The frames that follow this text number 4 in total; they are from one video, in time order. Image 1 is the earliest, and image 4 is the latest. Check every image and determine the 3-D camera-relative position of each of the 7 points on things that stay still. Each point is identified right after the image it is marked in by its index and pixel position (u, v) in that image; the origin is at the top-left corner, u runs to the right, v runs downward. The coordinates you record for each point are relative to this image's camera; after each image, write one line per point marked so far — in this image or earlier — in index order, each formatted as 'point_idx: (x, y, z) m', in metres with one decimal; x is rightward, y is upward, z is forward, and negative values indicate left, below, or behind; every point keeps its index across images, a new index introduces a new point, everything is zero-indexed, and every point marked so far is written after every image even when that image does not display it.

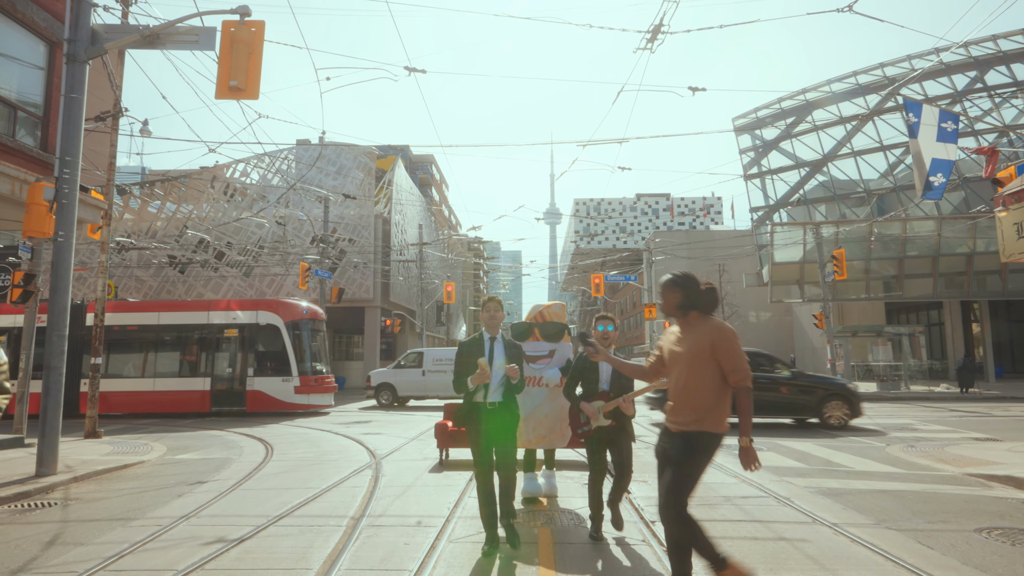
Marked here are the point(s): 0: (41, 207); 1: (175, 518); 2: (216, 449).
0: (-6.2, +1.1, +9.0) m
1: (-3.1, -2.1, +6.4) m
2: (-5.0, -2.7, +11.6) m
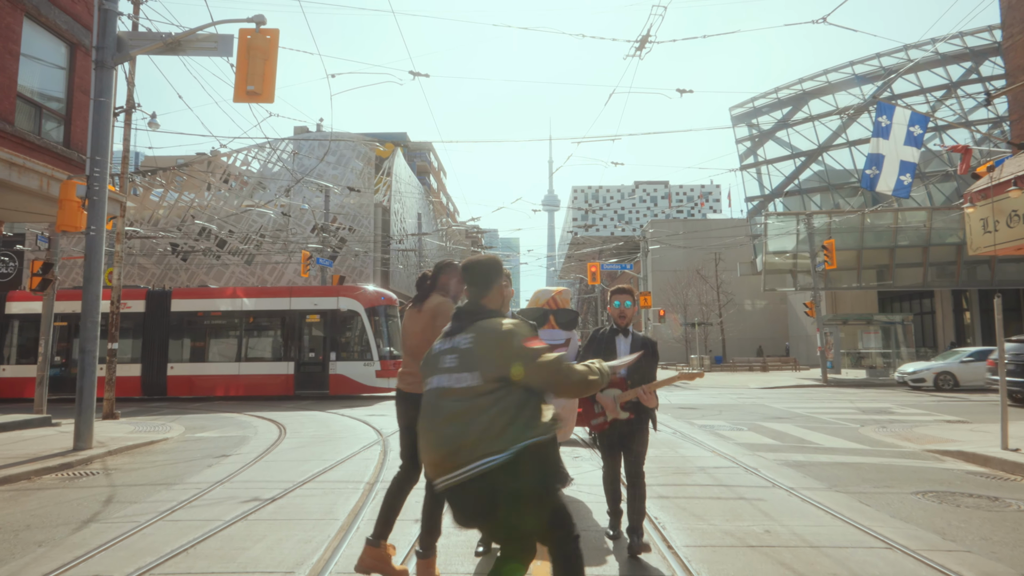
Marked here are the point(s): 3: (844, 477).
0: (-6.2, +1.2, +9.7) m
1: (-3.1, -2.0, +7.2) m
2: (-5.1, -2.5, +12.4) m
3: (+3.5, -2.0, +7.3) m
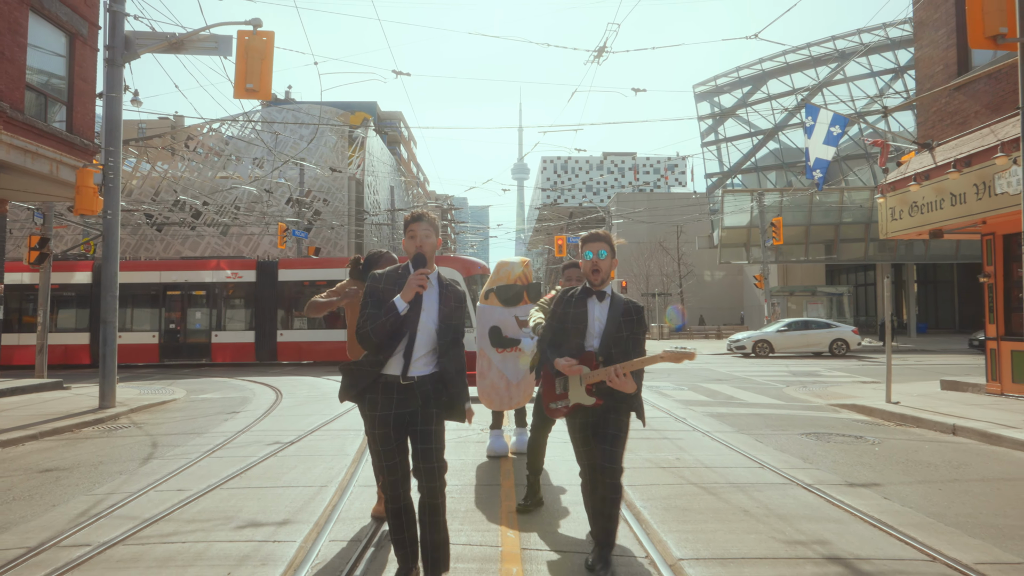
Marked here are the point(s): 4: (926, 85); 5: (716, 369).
0: (-6.7, +1.6, +10.8) m
1: (-3.5, -1.8, +8.6) m
2: (-5.7, -2.1, +13.8) m
3: (+3.2, -1.8, +9.1) m
4: (+7.9, +3.9, +13.1) m
5: (+5.4, -2.2, +18.1) m
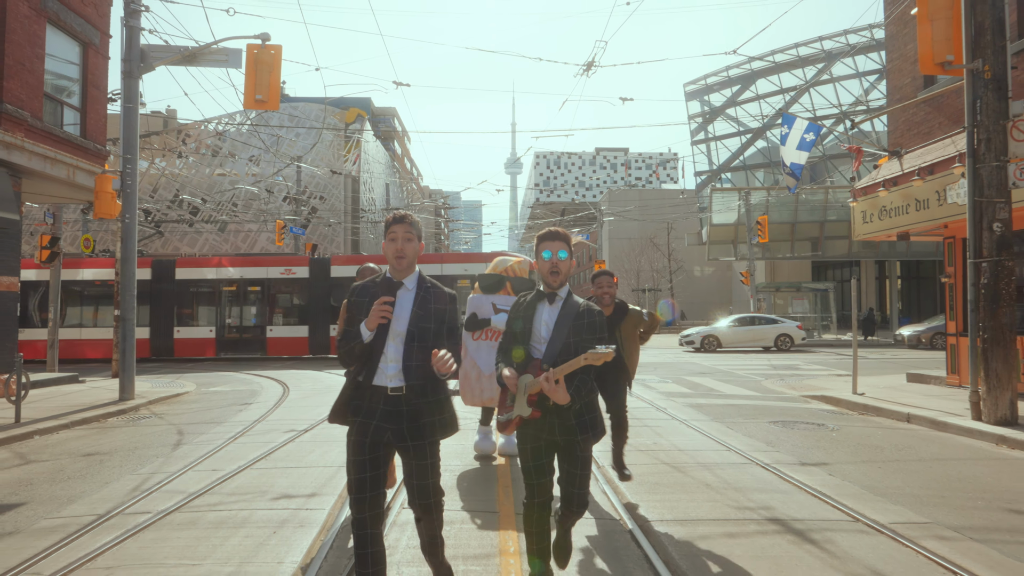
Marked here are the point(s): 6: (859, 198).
0: (-6.8, +1.6, +11.5) m
1: (-3.6, -1.8, +9.4) m
2: (-5.8, -2.0, +14.5) m
3: (+3.1, -1.8, +9.9) m
4: (+7.8, +3.9, +13.9) m
5: (+5.2, -2.1, +19.0) m
6: (+7.3, +1.9, +14.4) m
